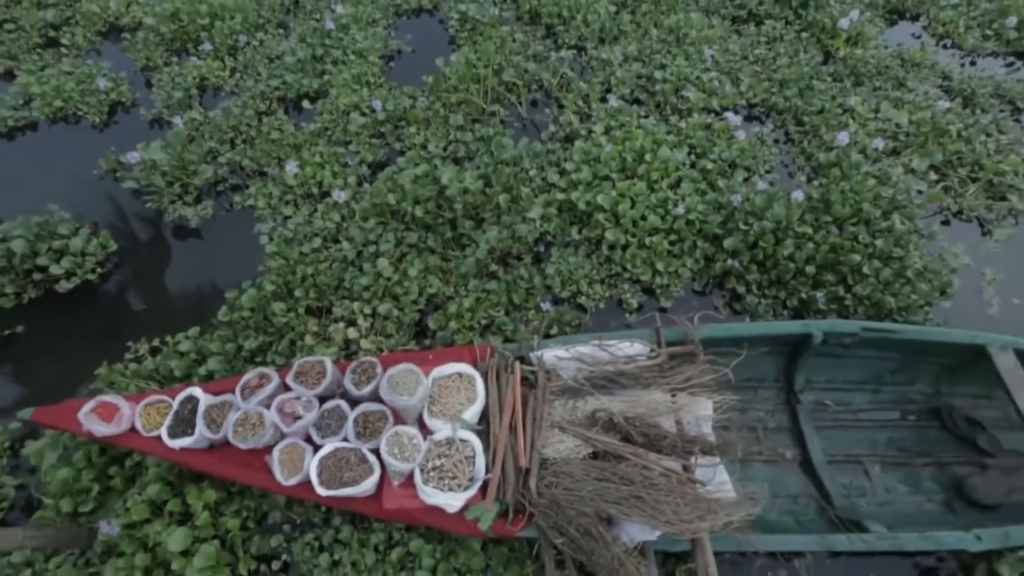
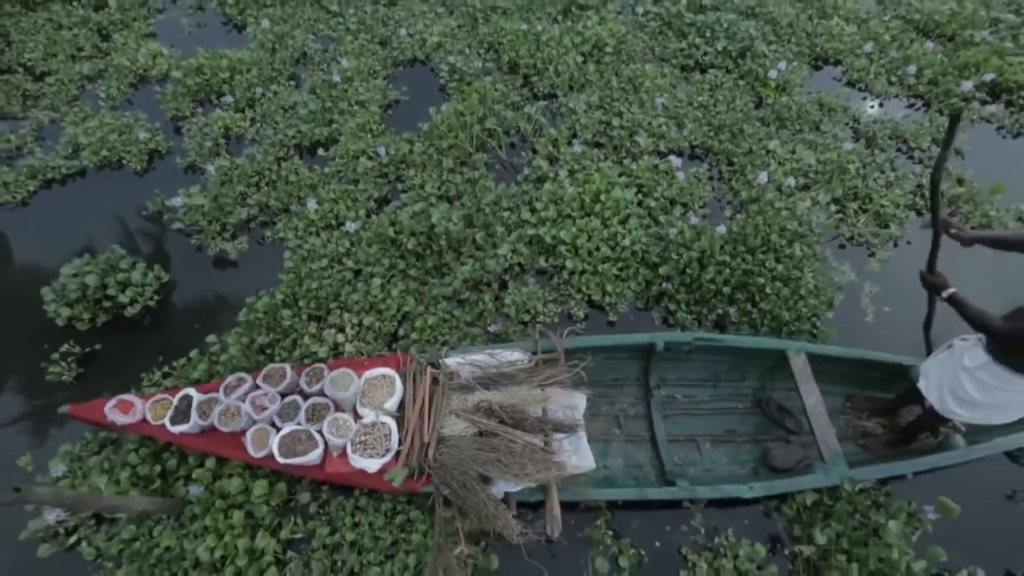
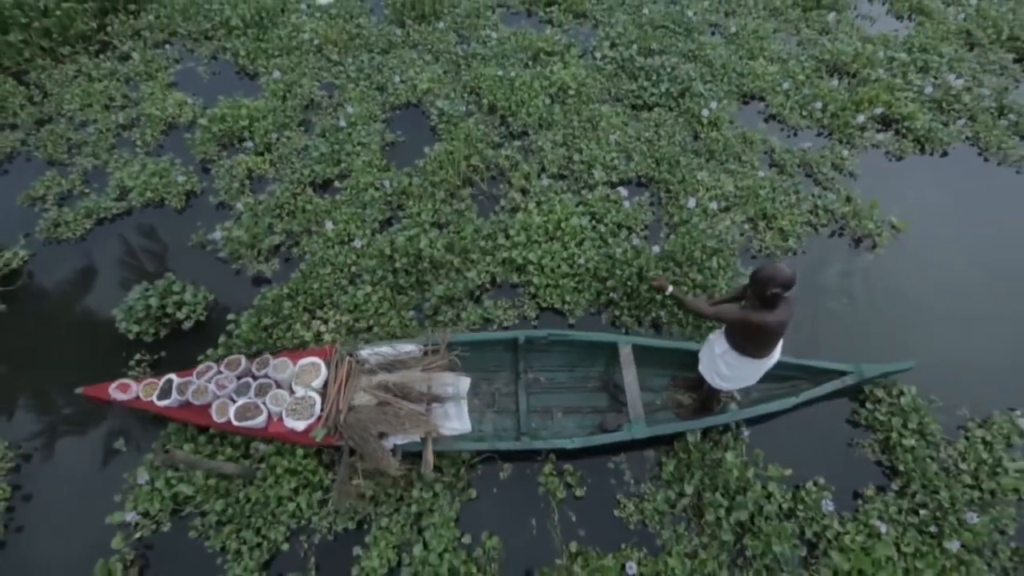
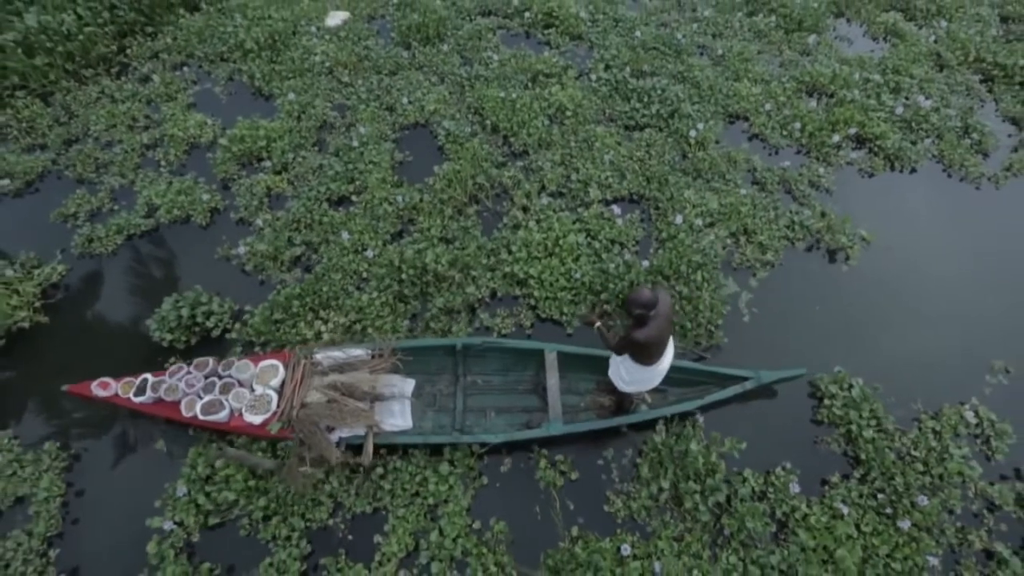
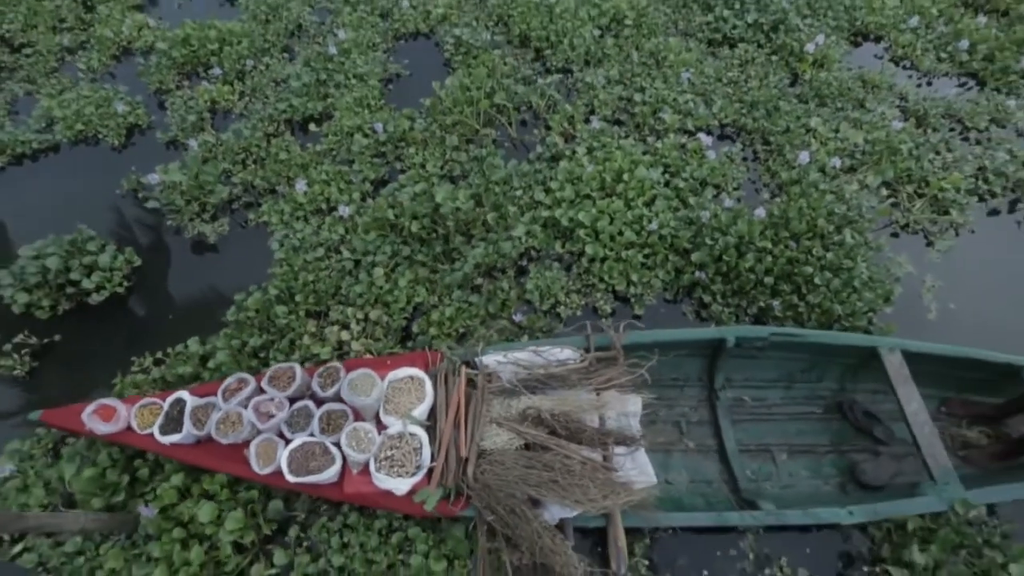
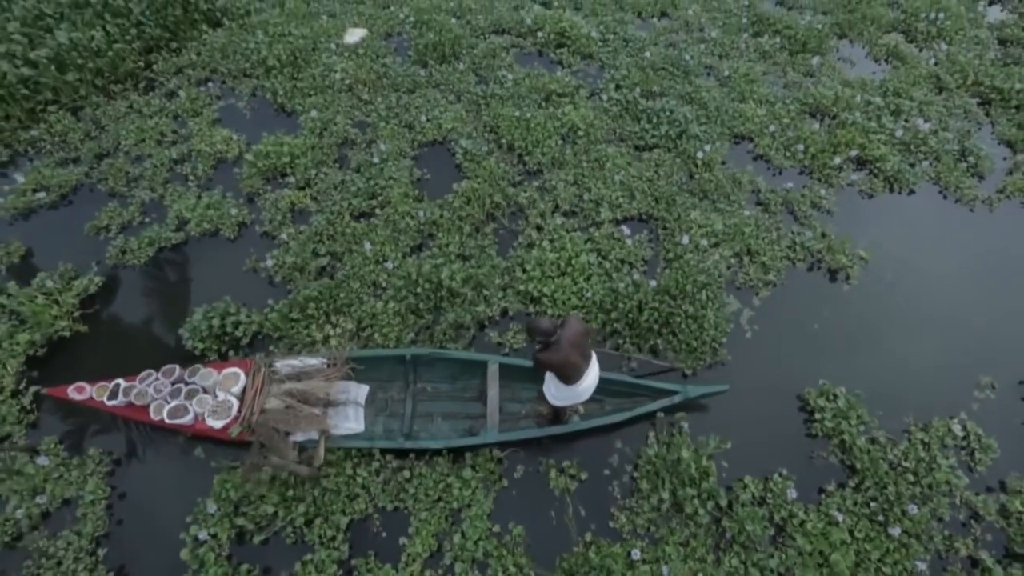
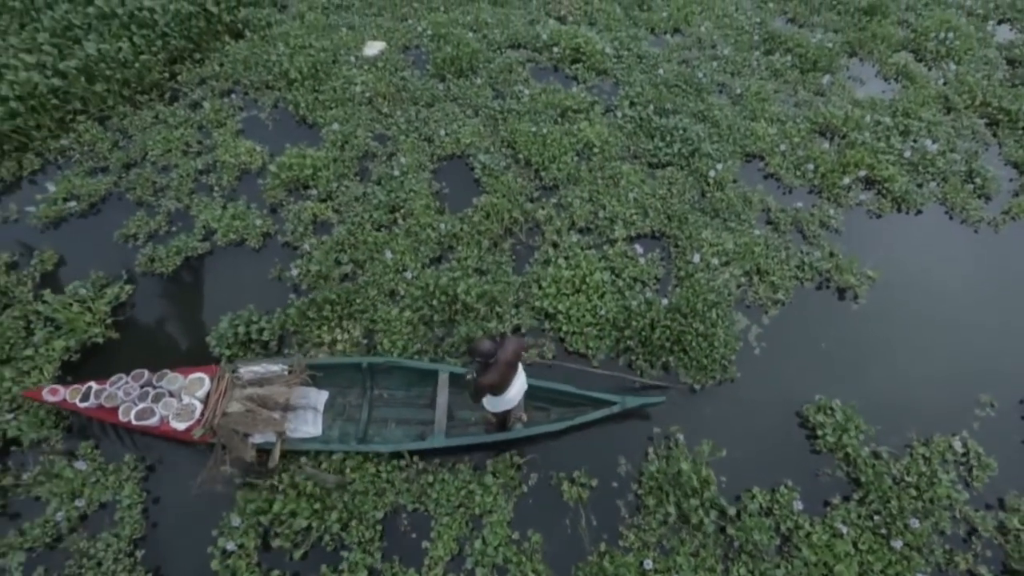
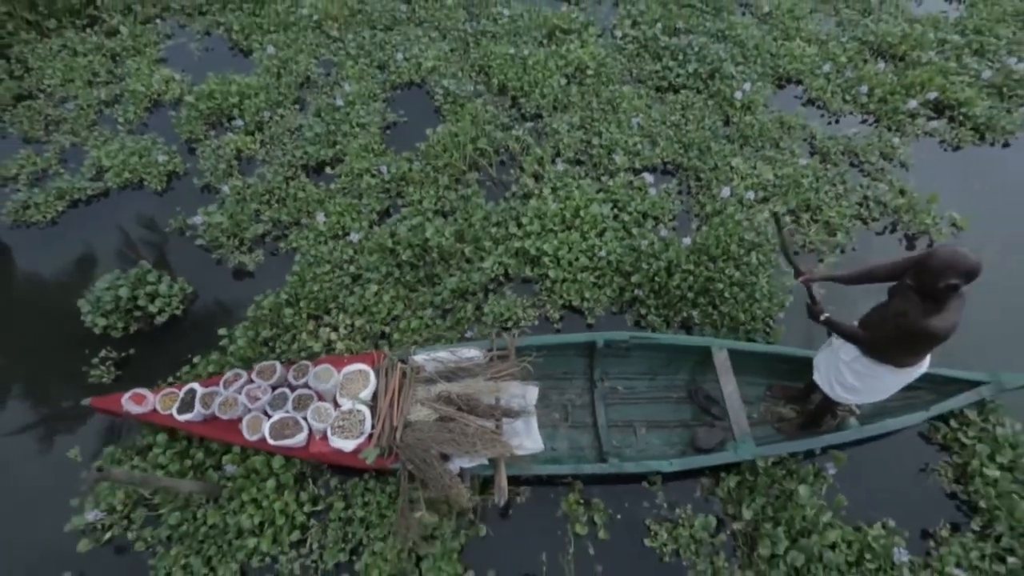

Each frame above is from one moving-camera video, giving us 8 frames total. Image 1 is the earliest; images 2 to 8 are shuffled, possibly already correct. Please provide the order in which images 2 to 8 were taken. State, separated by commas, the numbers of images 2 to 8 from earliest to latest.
5, 2, 8, 3, 4, 6, 7
